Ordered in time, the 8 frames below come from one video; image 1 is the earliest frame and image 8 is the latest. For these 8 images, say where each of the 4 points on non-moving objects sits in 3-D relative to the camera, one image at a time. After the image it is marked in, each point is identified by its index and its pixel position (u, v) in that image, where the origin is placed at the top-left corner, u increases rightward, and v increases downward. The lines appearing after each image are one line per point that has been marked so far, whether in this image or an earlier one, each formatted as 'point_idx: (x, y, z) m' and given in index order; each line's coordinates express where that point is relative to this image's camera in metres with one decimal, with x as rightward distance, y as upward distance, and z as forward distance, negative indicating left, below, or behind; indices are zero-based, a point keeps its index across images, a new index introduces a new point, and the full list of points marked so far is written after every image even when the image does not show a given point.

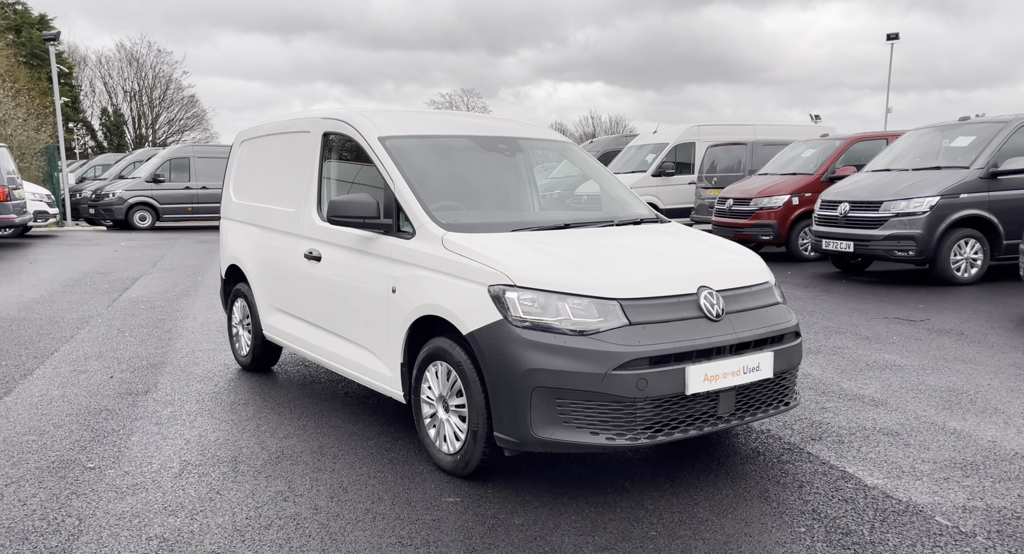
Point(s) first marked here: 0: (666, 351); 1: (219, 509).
0: (+0.6, -0.3, +3.1) m
1: (-1.2, -0.9, +3.0) m
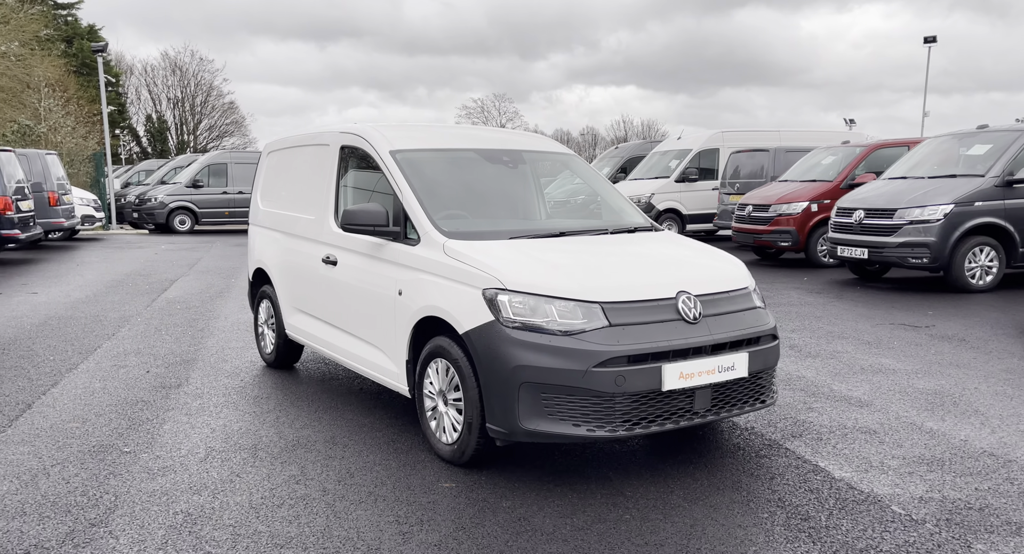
0: (+0.6, -0.3, +3.4) m
1: (-1.2, -1.0, +3.4) m
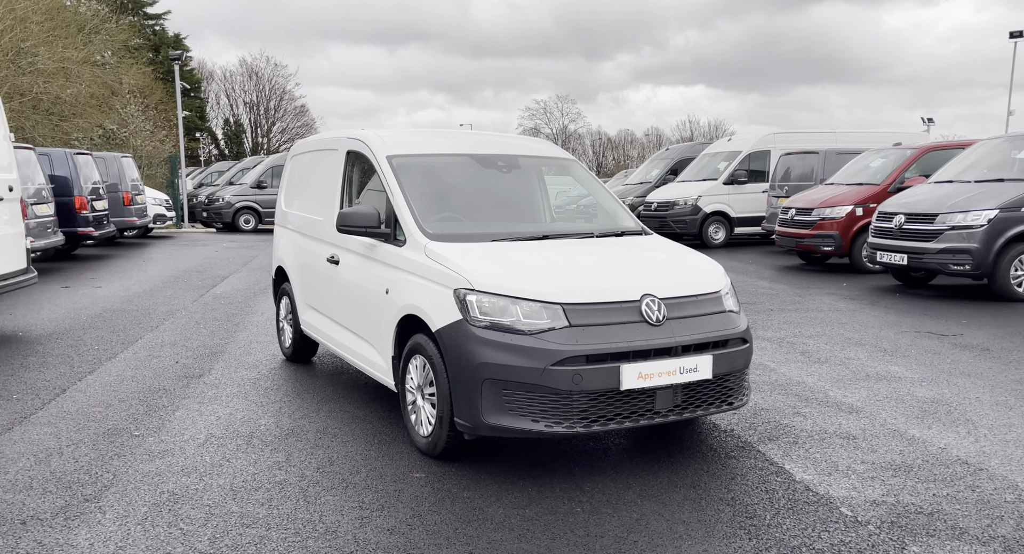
0: (+0.4, -0.3, +3.5) m
1: (-1.4, -0.9, +3.7) m
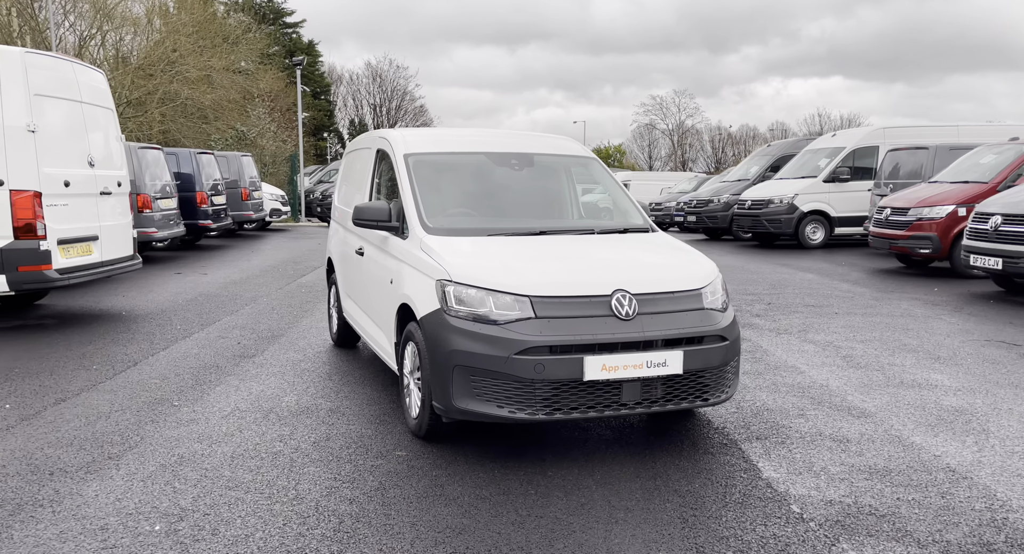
0: (+0.3, -0.3, +3.6) m
1: (-1.5, -0.9, +4.1) m
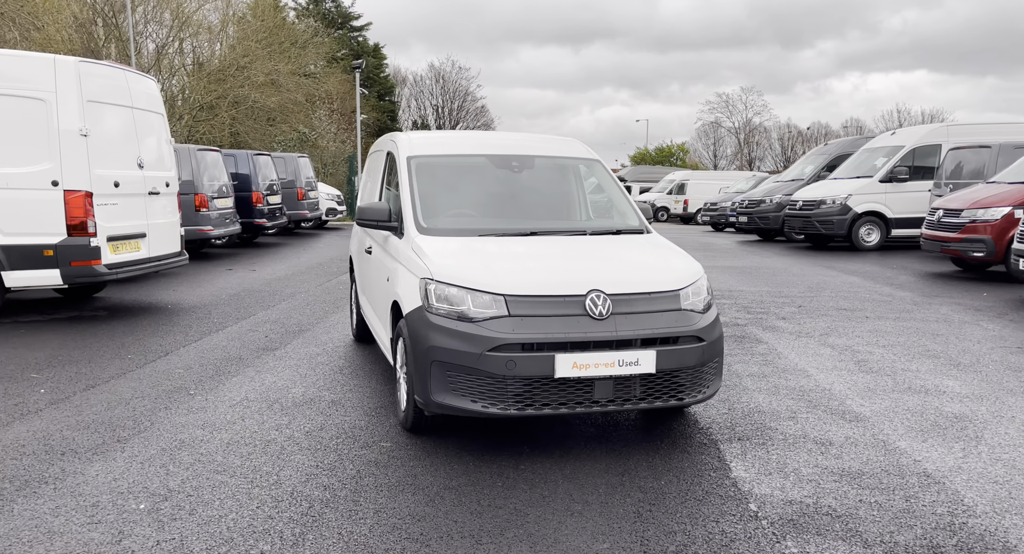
0: (+0.1, -0.3, +3.7) m
1: (-1.6, -0.9, +4.3) m
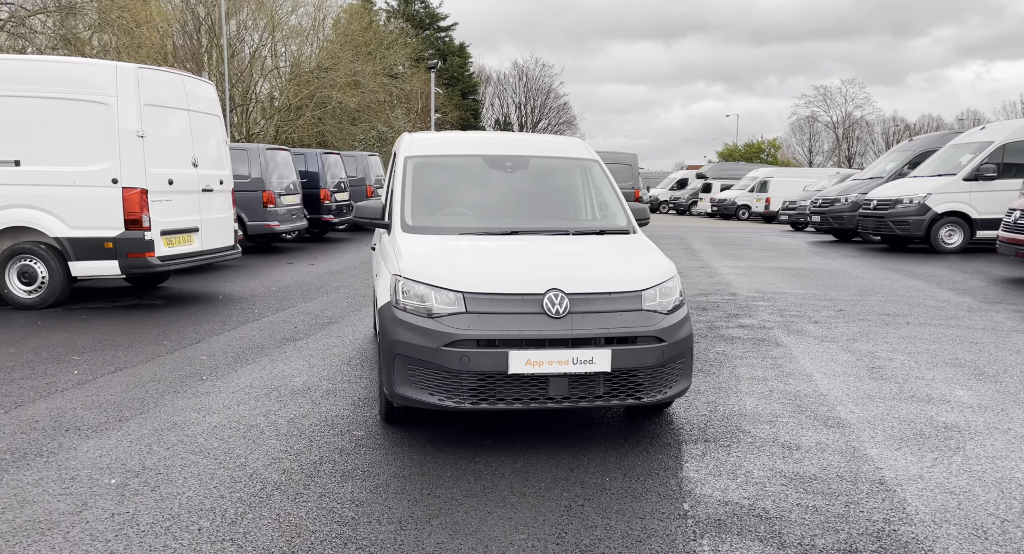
0: (-0.1, -0.3, +3.8) m
1: (-1.7, -0.8, +4.6) m
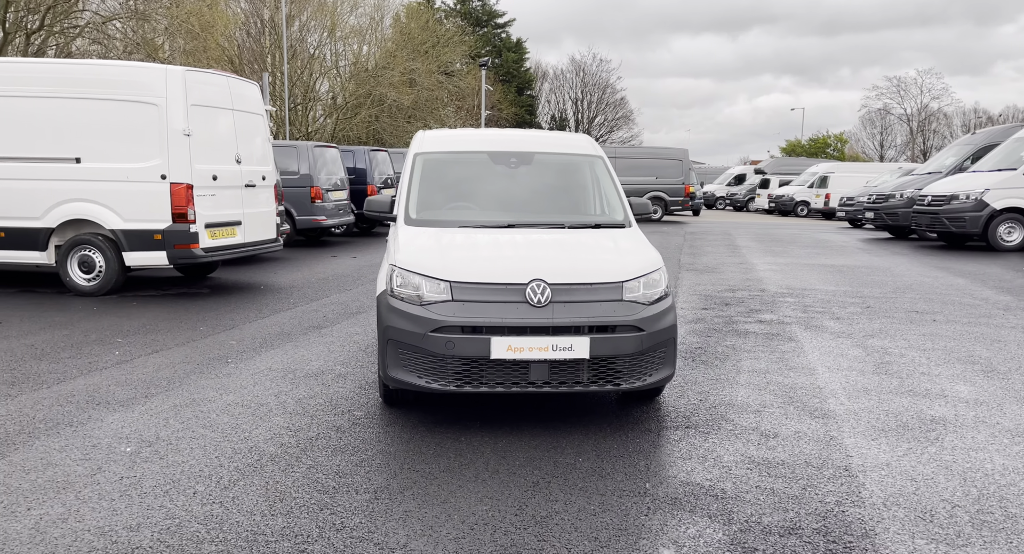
0: (-0.2, -0.2, +4.0) m
1: (-1.8, -0.7, +5.0) m
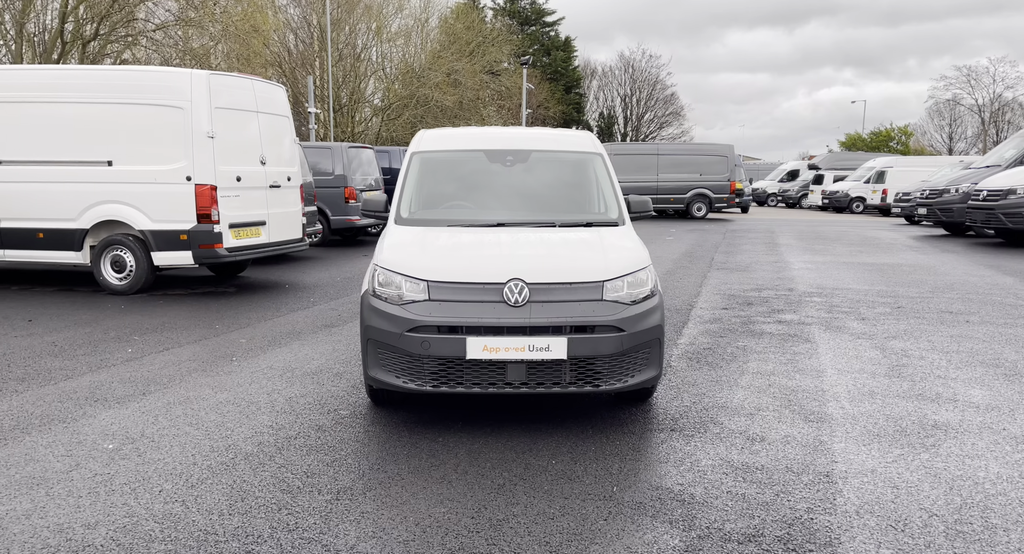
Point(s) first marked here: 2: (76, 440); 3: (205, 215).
0: (-0.3, -0.2, +4.0) m
1: (-1.8, -0.7, +5.0) m
2: (-2.3, -0.9, +4.1) m
3: (-3.5, +0.7, +8.6) m
